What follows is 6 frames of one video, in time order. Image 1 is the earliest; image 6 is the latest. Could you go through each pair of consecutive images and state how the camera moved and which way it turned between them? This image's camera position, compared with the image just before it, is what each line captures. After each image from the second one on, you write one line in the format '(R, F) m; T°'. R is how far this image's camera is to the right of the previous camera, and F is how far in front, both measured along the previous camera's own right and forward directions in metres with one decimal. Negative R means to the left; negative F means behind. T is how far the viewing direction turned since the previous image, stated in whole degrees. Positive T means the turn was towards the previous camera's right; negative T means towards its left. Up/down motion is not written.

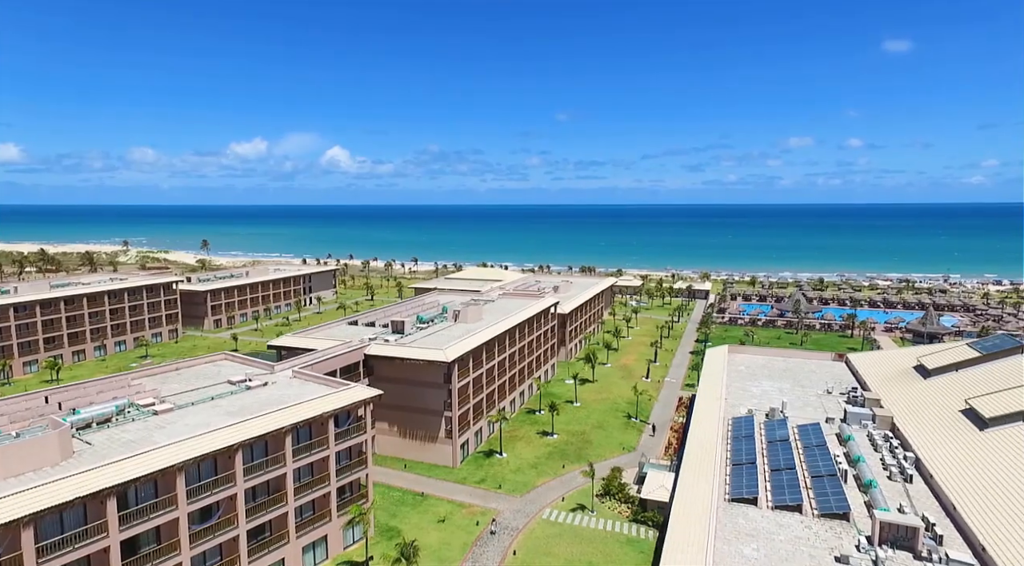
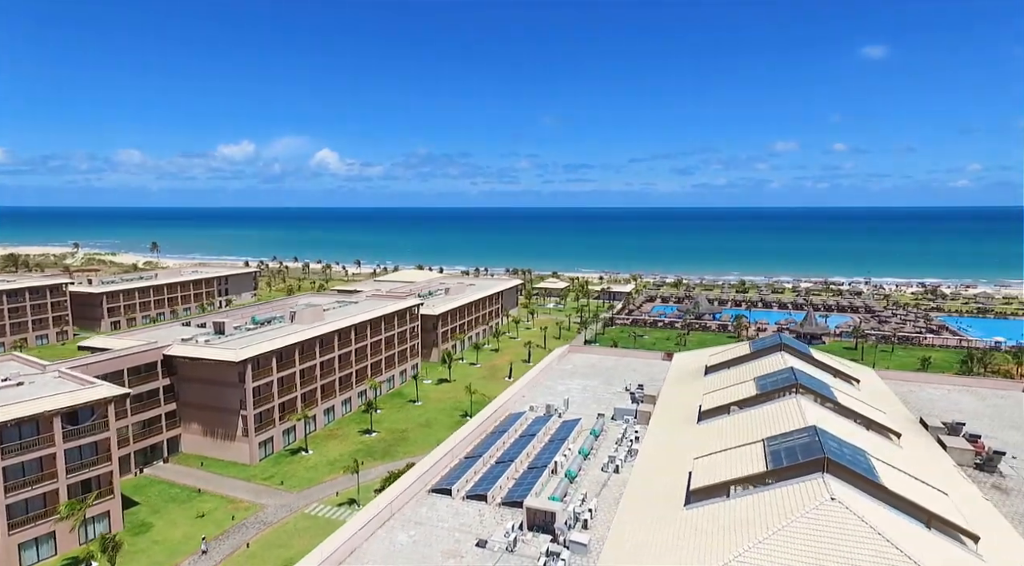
(+13.1, -1.7) m; +2°
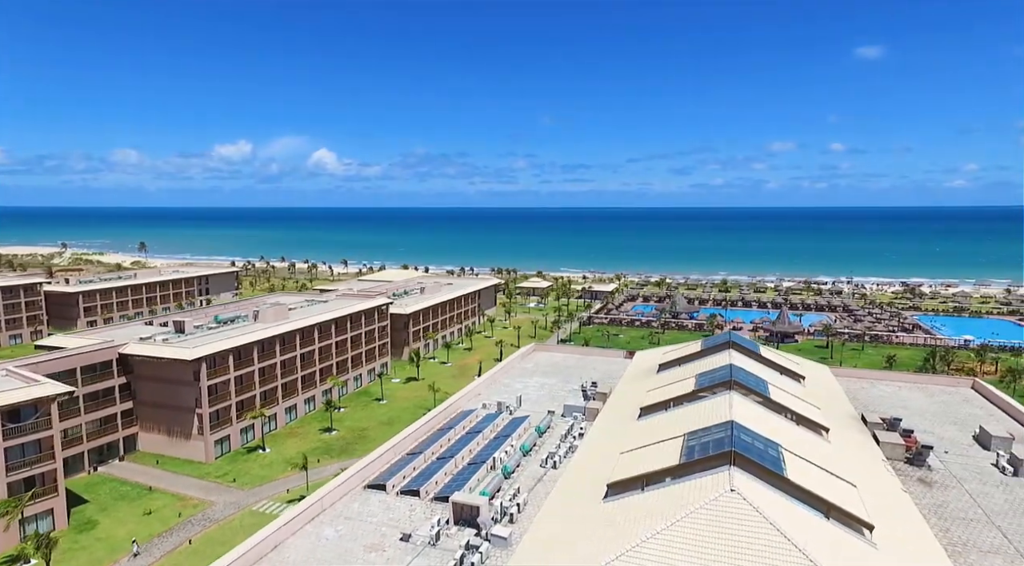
(+3.0, -0.5) m; +1°
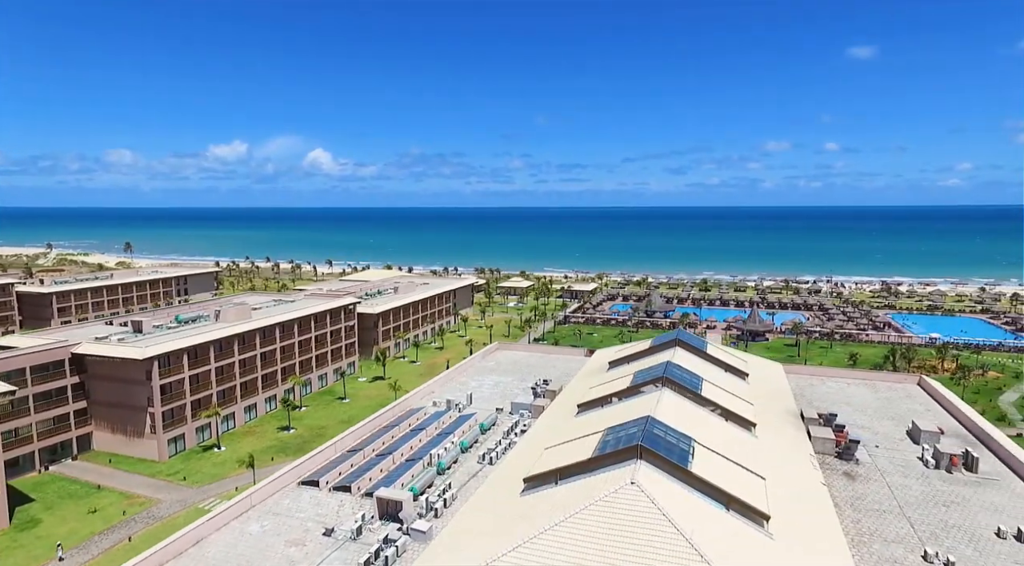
(+3.1, -0.6) m; +1°
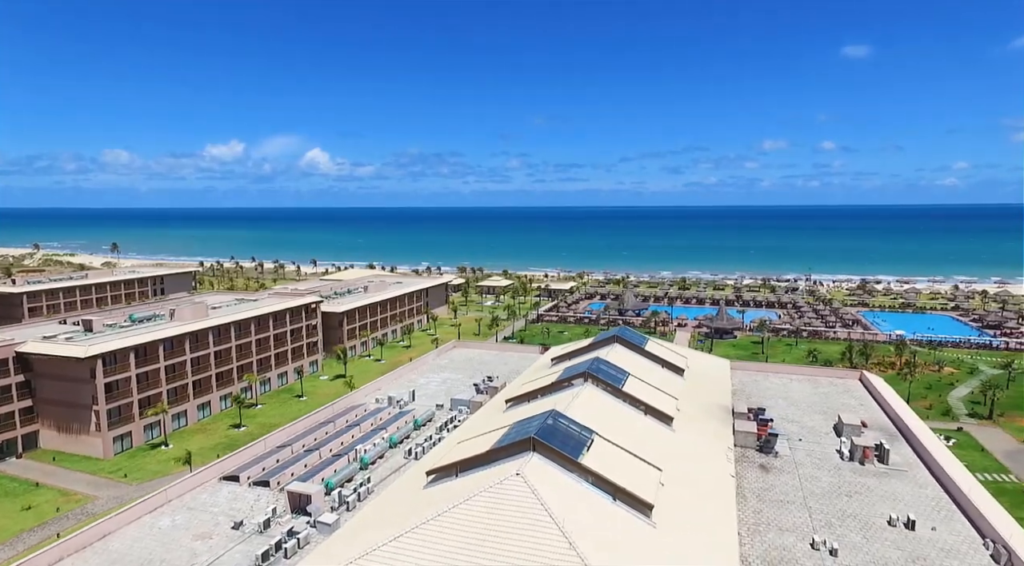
(+3.8, -0.5) m; +1°
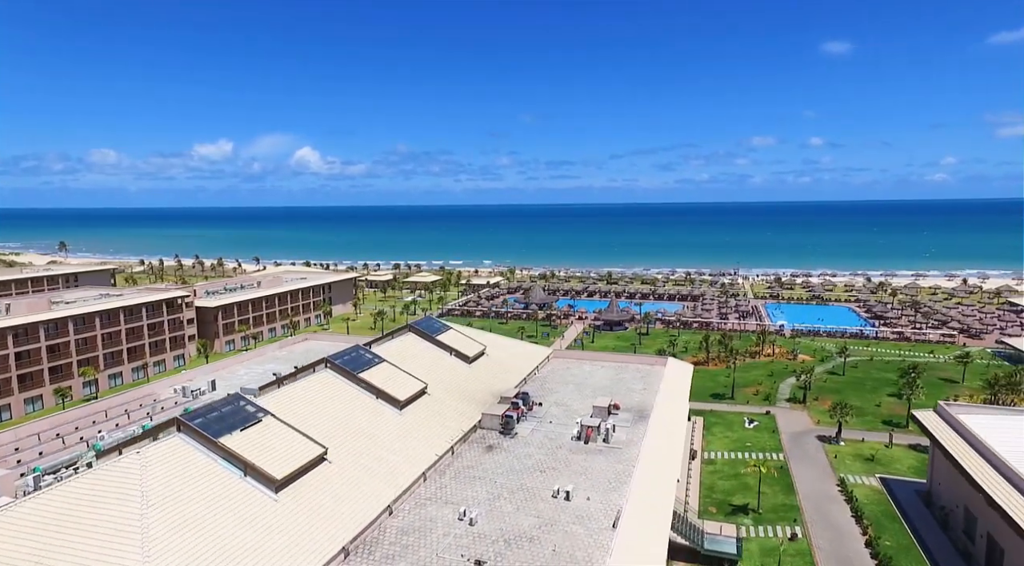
(+13.3, -1.2) m; +2°
